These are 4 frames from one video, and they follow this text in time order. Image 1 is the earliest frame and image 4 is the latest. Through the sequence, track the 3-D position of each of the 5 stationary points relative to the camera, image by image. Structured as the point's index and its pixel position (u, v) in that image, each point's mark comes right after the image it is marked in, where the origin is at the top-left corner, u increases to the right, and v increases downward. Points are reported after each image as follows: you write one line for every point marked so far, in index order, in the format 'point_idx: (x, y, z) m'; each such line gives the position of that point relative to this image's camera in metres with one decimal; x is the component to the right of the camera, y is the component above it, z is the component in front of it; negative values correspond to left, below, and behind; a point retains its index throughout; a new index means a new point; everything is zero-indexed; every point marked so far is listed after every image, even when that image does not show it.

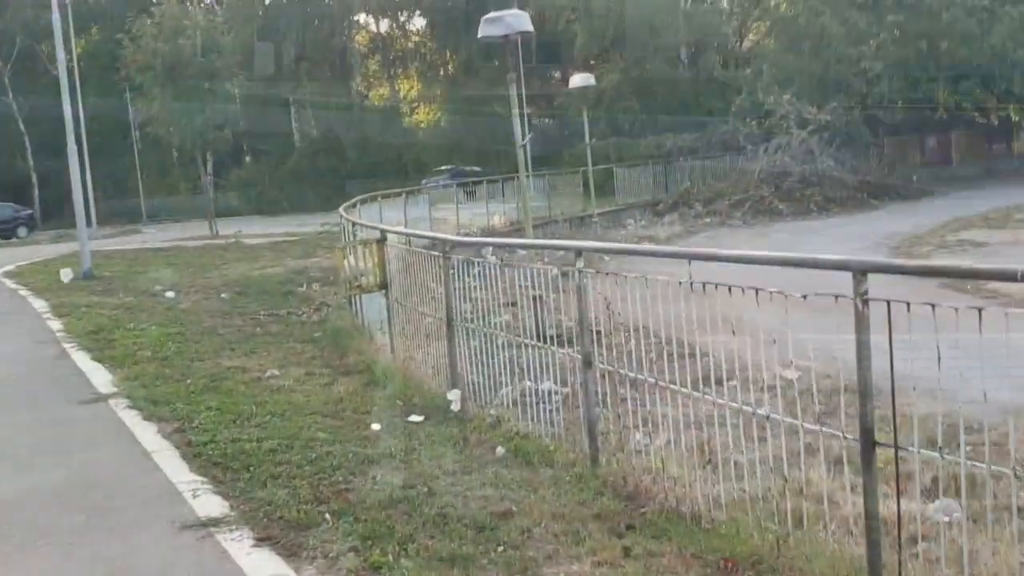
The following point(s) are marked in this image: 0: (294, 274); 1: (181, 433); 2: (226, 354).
0: (-3.1, +0.2, +16.6) m
1: (-1.8, -0.8, +6.5) m
2: (-2.3, -0.5, +9.5) m
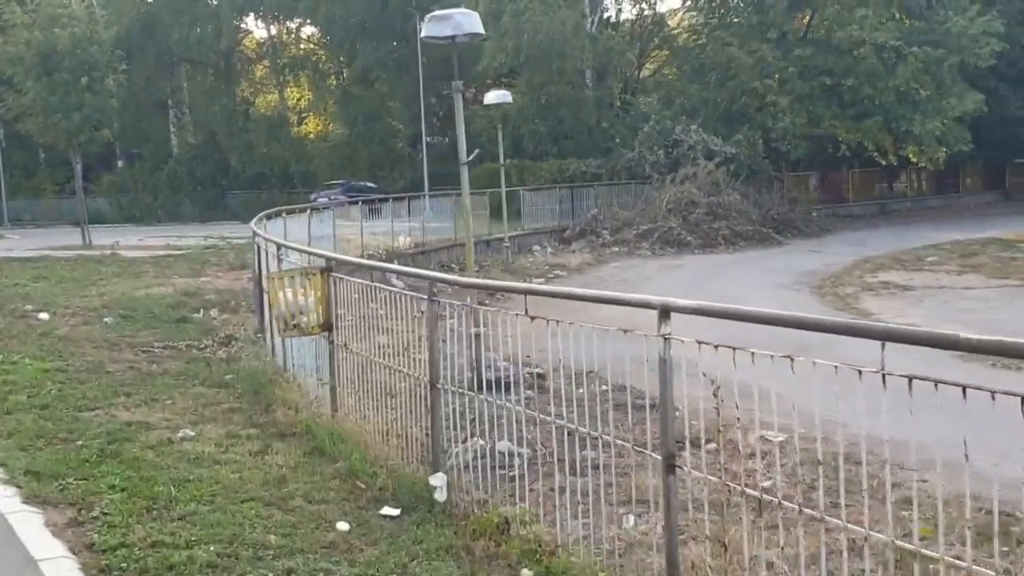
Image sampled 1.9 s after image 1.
0: (-4.1, -0.1, +14.7) m
1: (-1.8, -1.0, +4.8) m
2: (-2.6, -0.8, +7.7) m
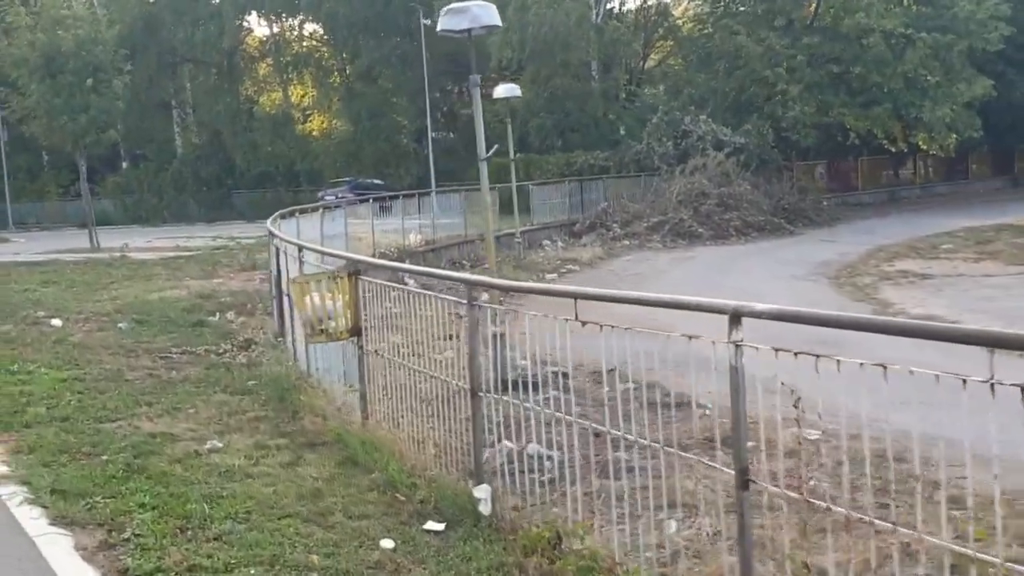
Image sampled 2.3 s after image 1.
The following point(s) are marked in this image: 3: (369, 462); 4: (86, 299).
0: (-3.9, -0.1, +14.5) m
1: (-1.6, -1.0, +4.6) m
2: (-2.4, -0.8, +7.5) m
3: (-0.7, -0.9, +6.1) m
4: (-5.5, -0.1, +15.1) m
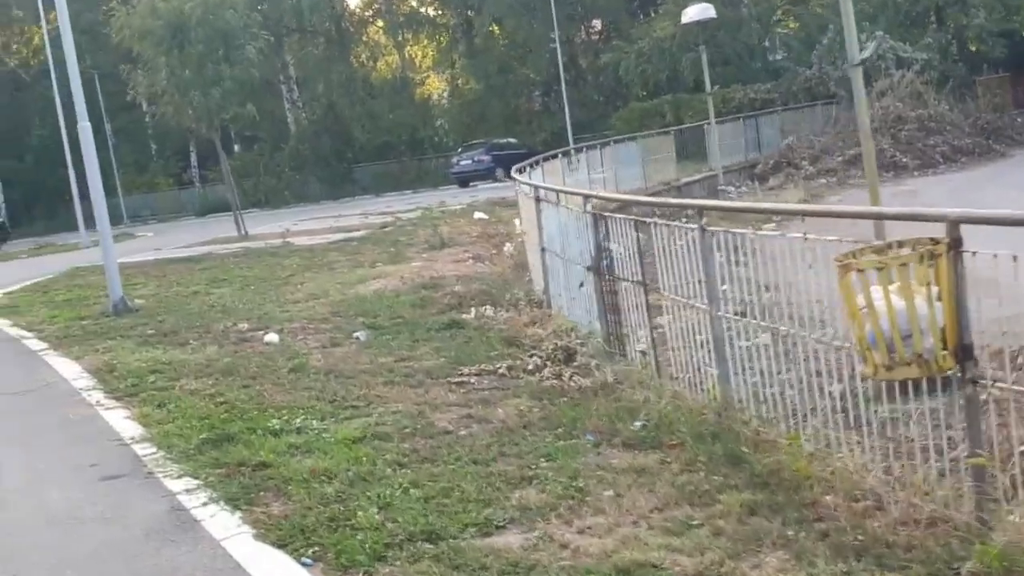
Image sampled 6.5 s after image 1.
0: (-0.9, 0.0, +11.6) m
1: (+0.7, -1.1, +1.6) m
2: (+0.1, -0.8, +4.5) m
3: (+1.6, -0.9, +3.0) m
4: (-2.4, -0.1, +12.3) m
